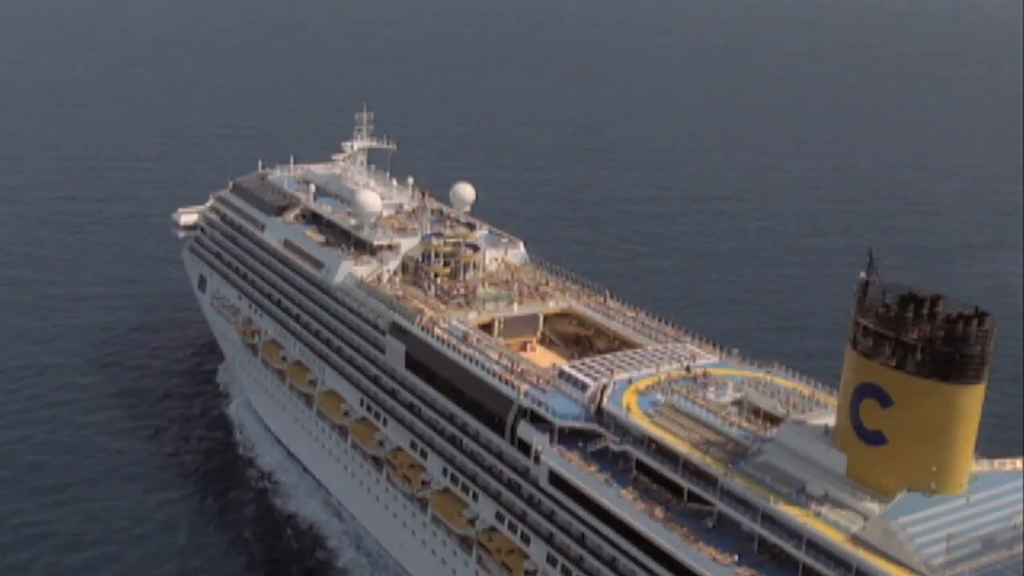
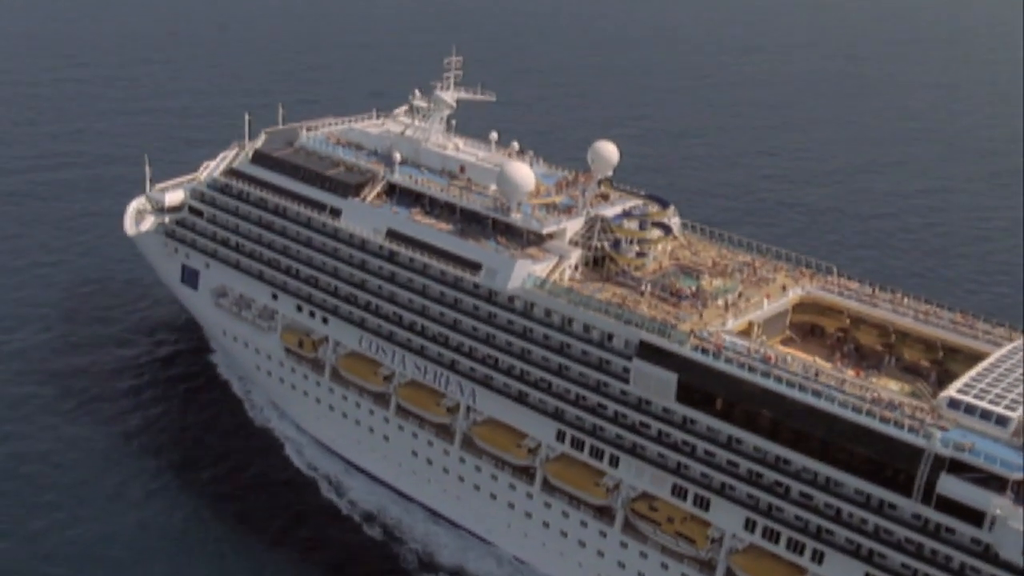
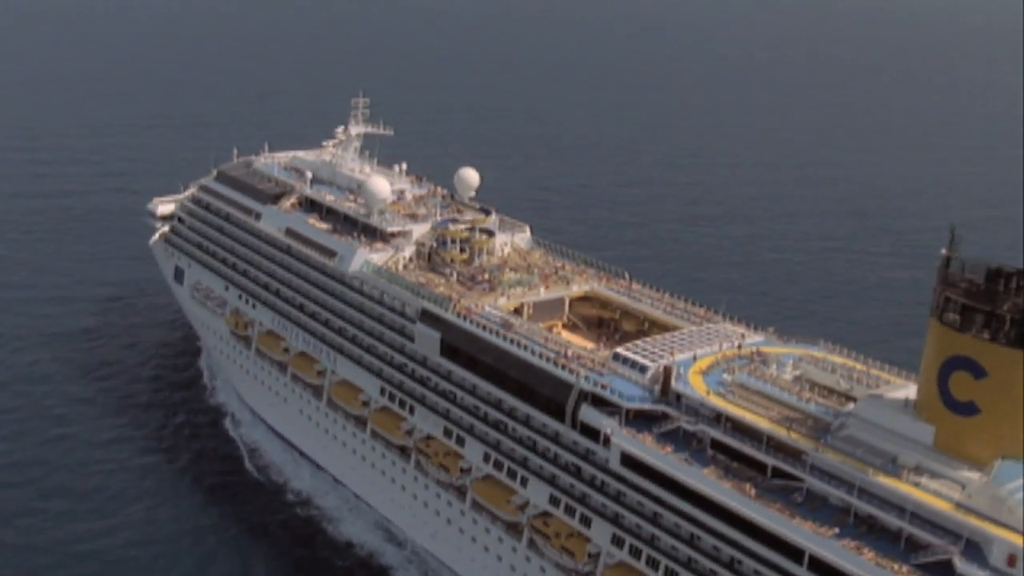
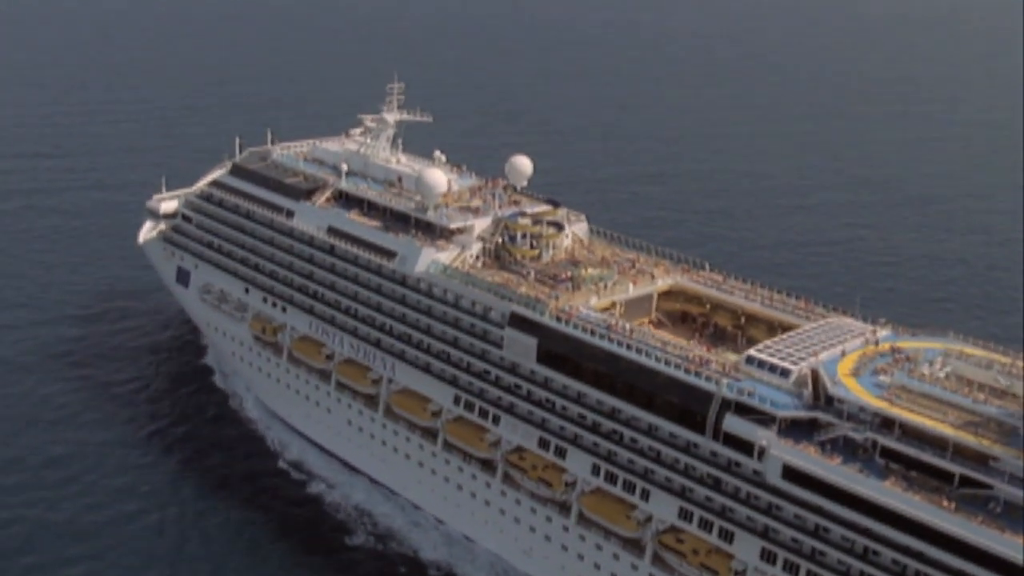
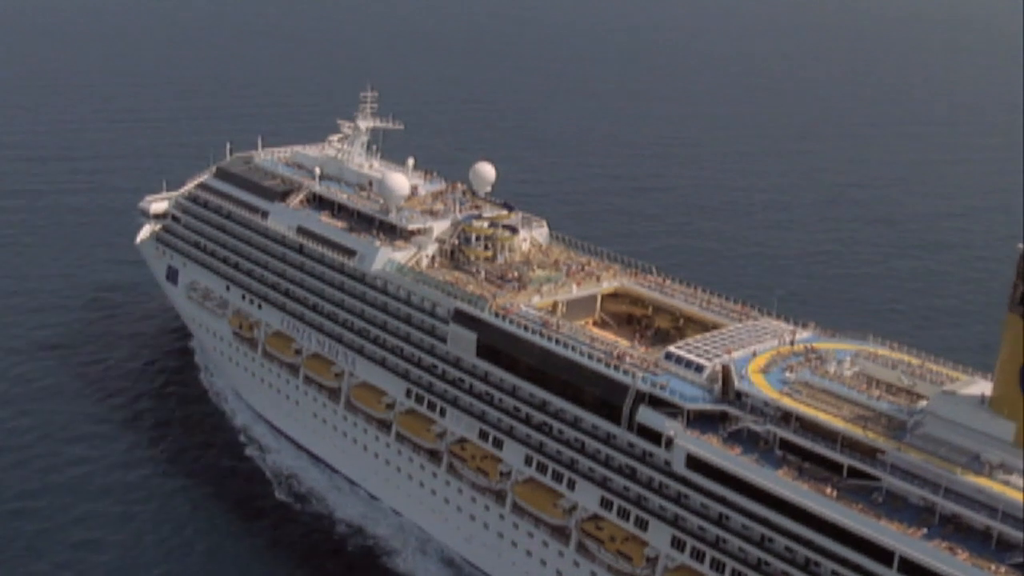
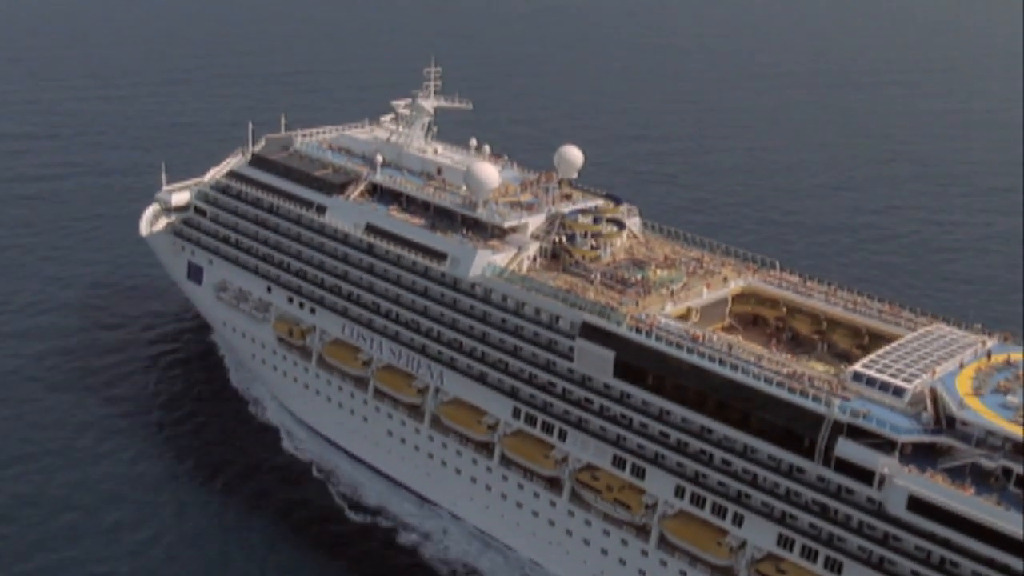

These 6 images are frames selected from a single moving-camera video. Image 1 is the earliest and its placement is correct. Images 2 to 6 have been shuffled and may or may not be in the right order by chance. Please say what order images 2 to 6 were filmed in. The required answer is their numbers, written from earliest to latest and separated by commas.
3, 5, 4, 6, 2
